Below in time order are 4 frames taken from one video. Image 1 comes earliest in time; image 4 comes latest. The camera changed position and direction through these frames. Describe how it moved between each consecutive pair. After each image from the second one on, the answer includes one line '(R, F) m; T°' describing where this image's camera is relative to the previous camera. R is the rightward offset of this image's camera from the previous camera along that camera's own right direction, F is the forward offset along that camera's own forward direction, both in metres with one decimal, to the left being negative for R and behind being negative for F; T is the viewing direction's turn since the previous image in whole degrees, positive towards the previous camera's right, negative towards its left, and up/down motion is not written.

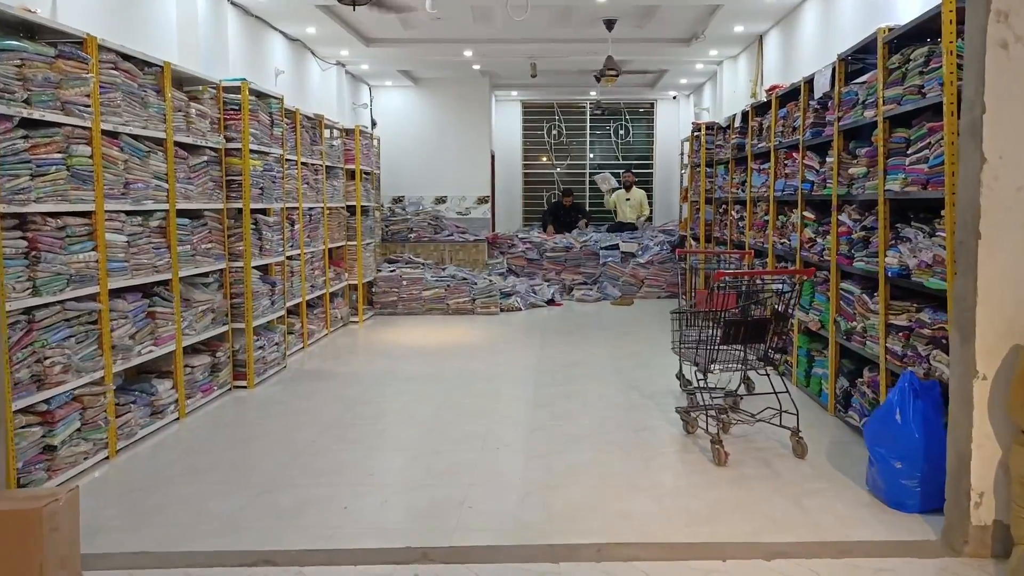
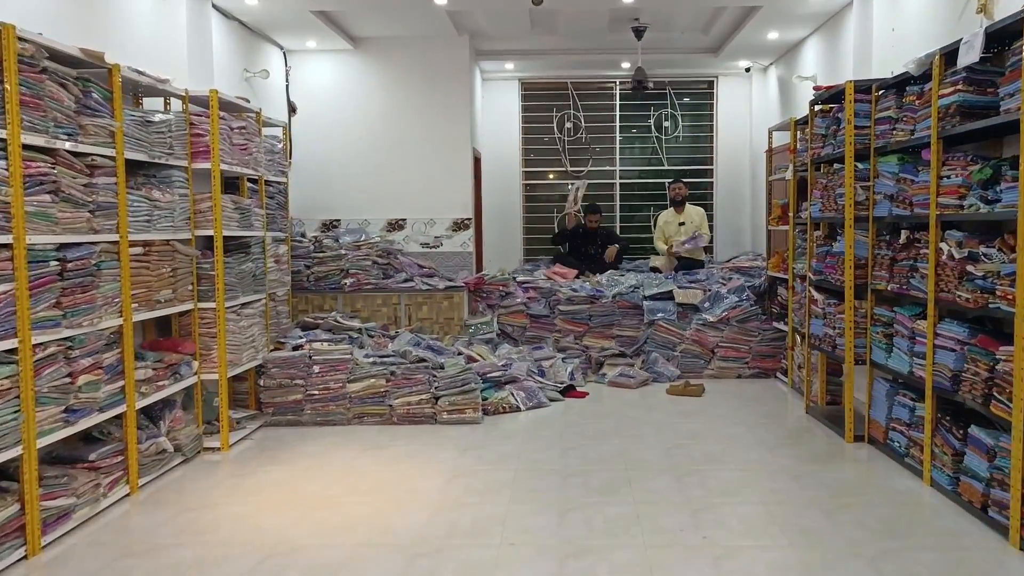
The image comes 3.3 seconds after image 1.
(+0.1, +3.5) m; 0°
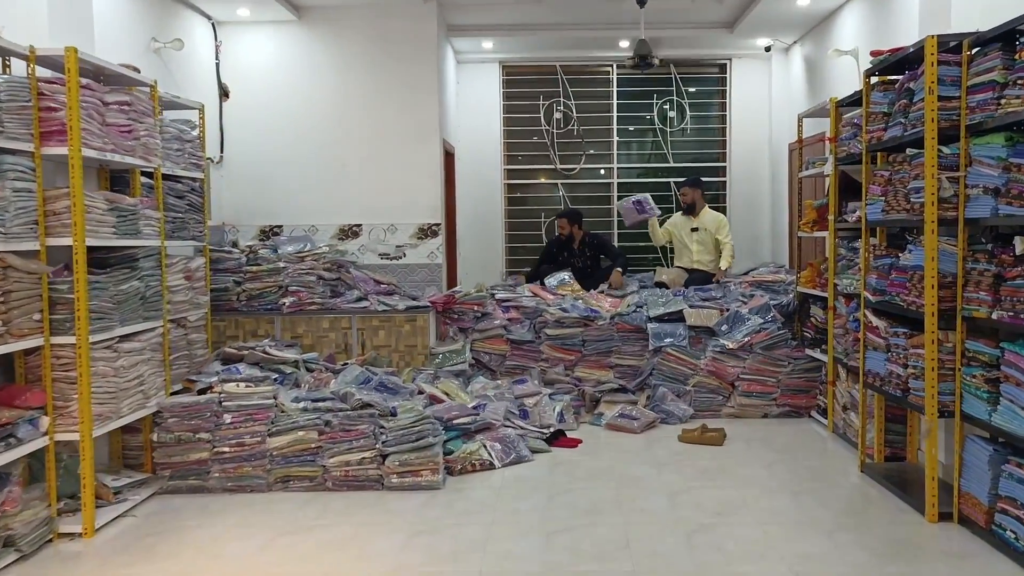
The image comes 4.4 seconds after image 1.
(+0.1, +1.1) m; 0°
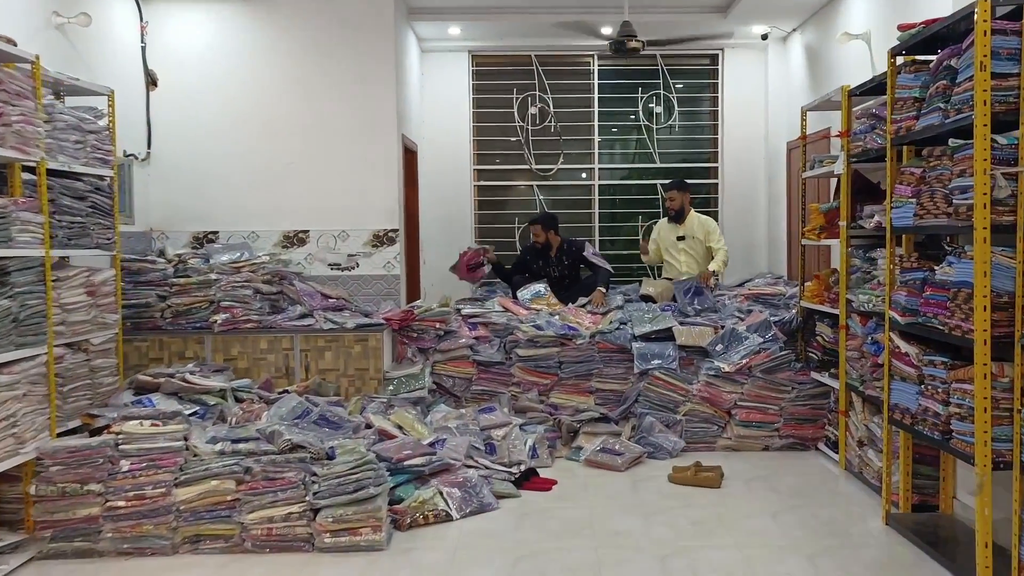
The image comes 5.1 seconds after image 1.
(+0.1, +0.6) m; +1°
